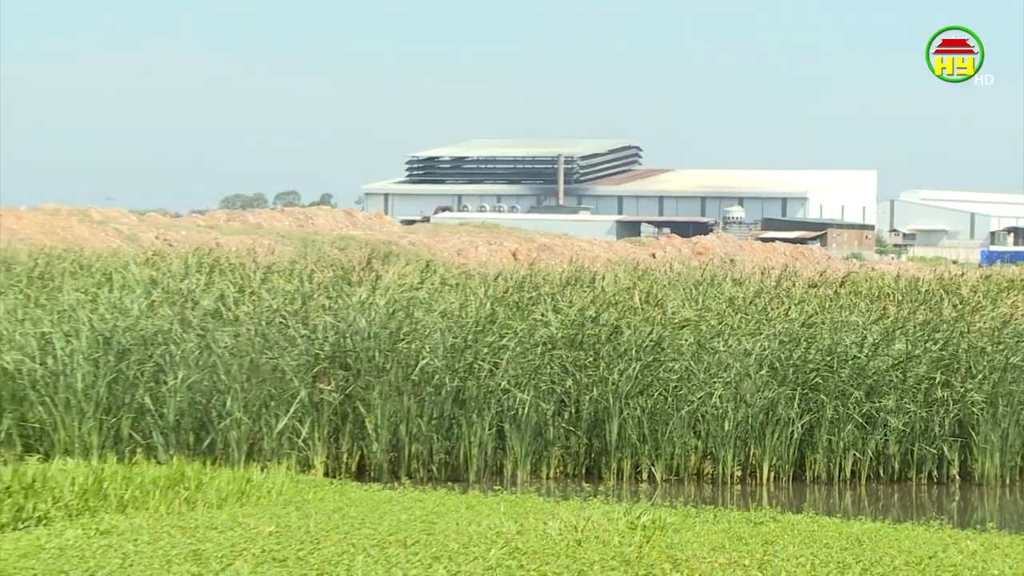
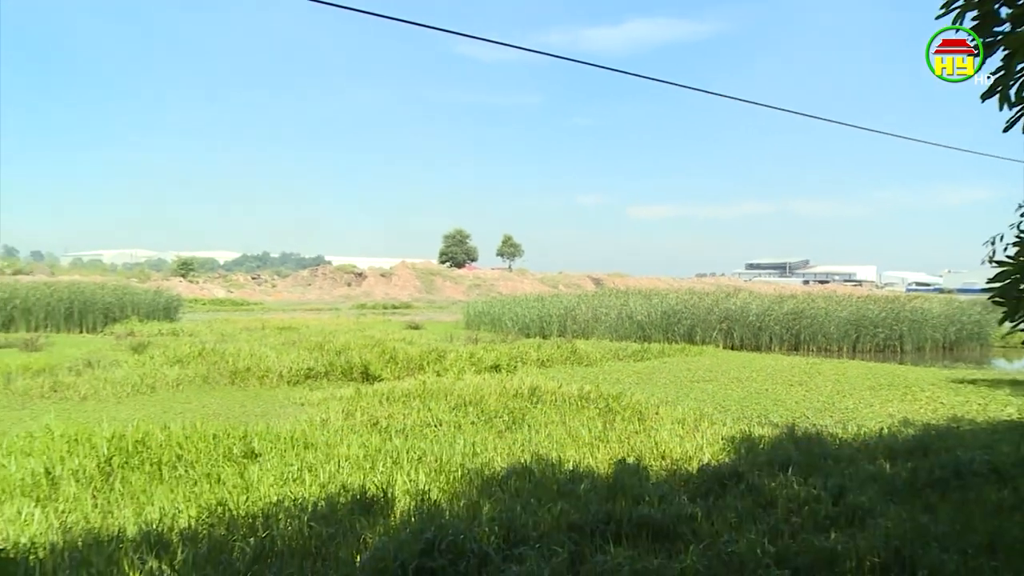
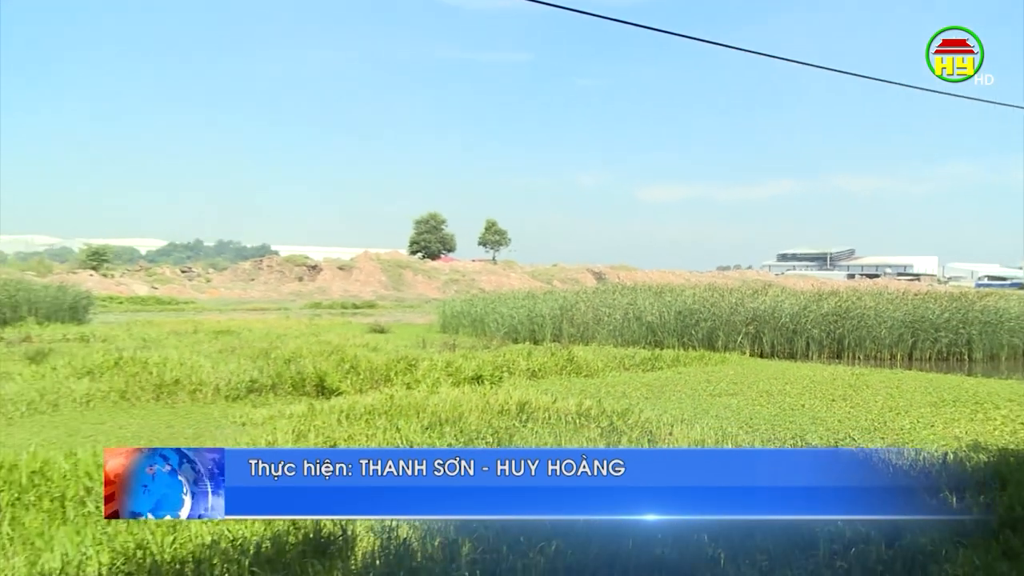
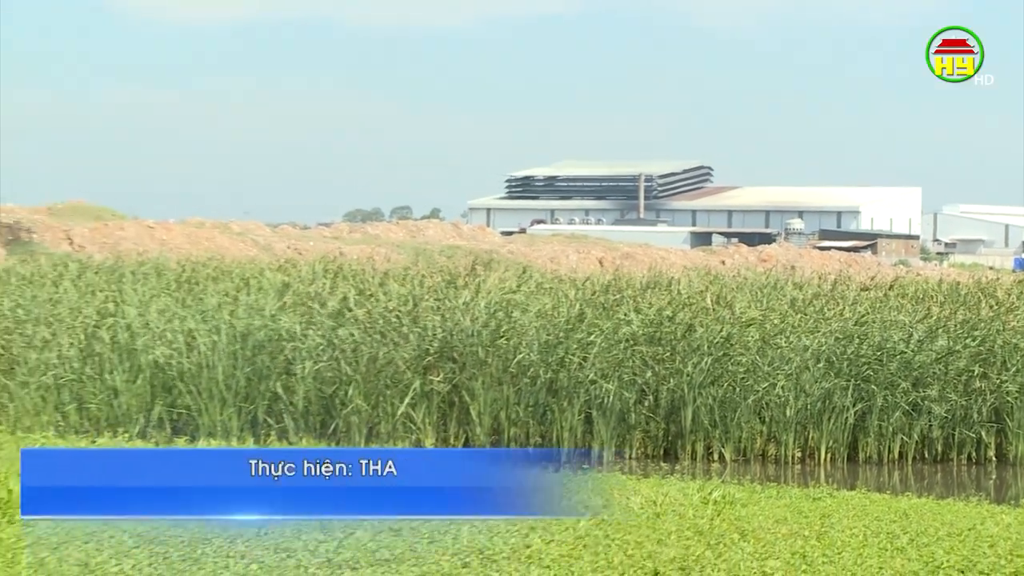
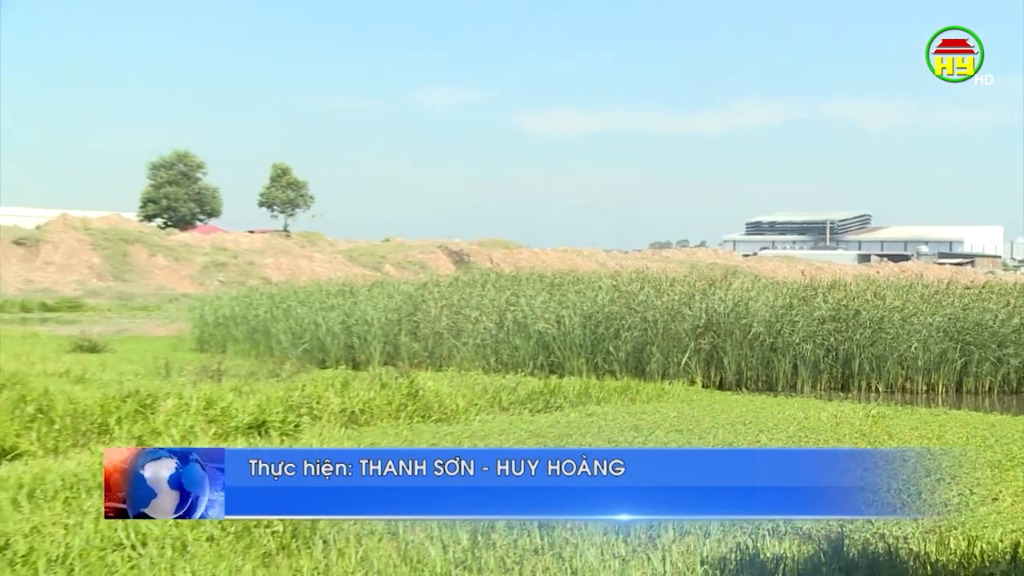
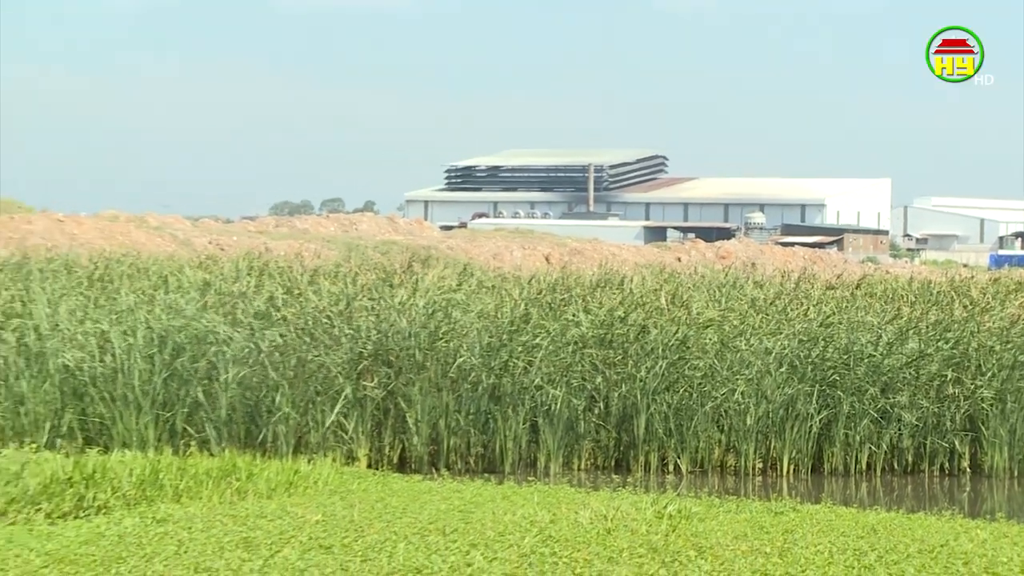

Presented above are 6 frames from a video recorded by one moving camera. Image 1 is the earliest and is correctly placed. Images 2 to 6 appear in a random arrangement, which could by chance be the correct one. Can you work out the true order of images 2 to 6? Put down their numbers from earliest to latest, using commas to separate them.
6, 4, 5, 3, 2
